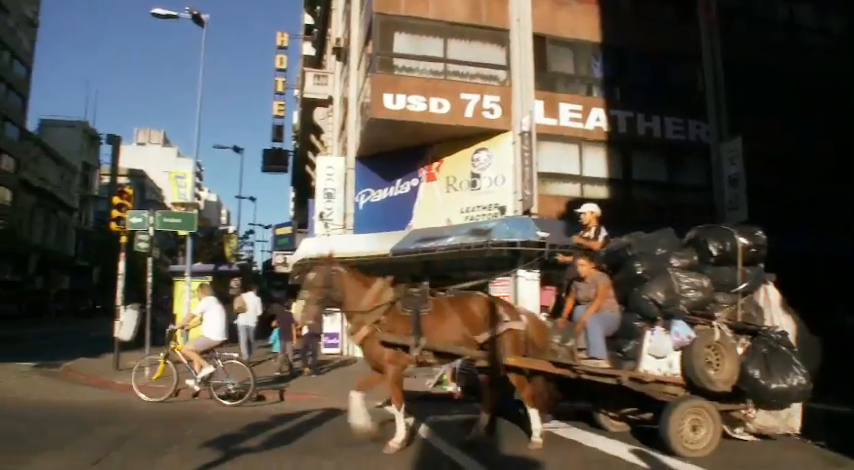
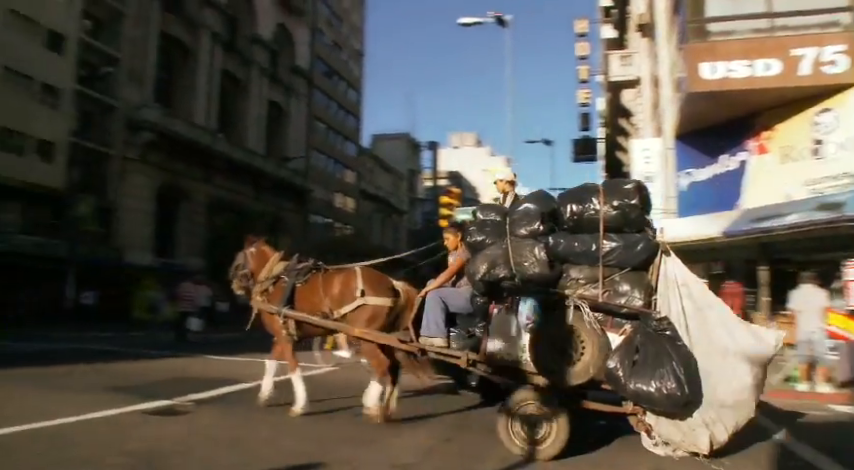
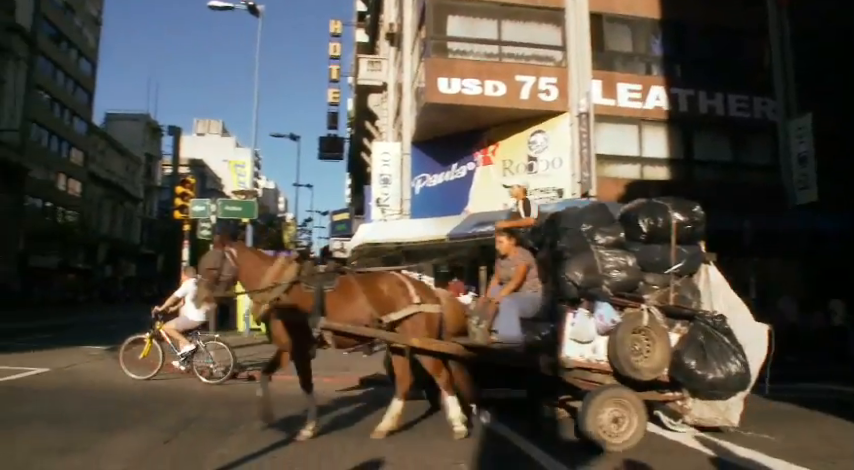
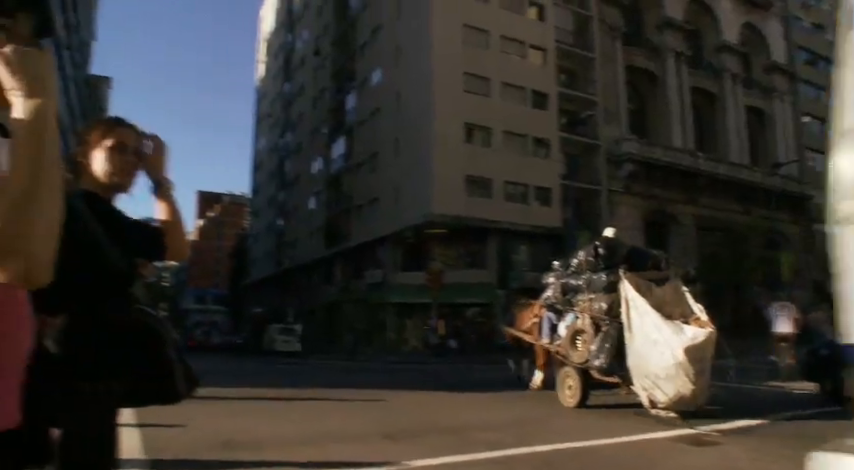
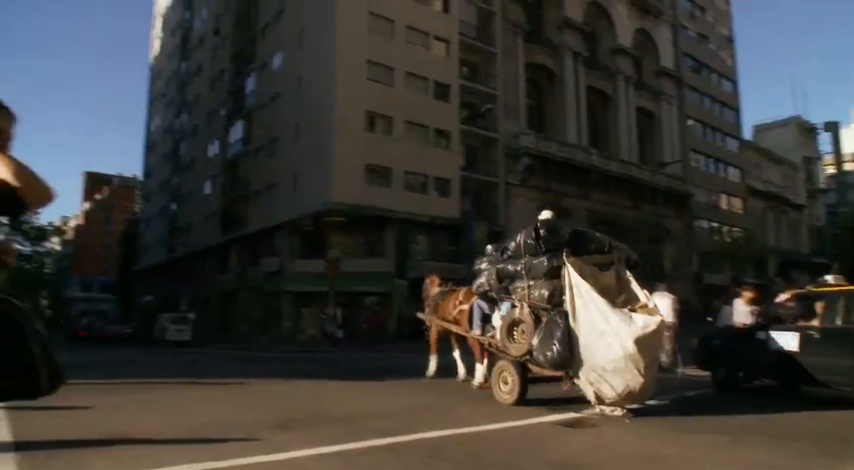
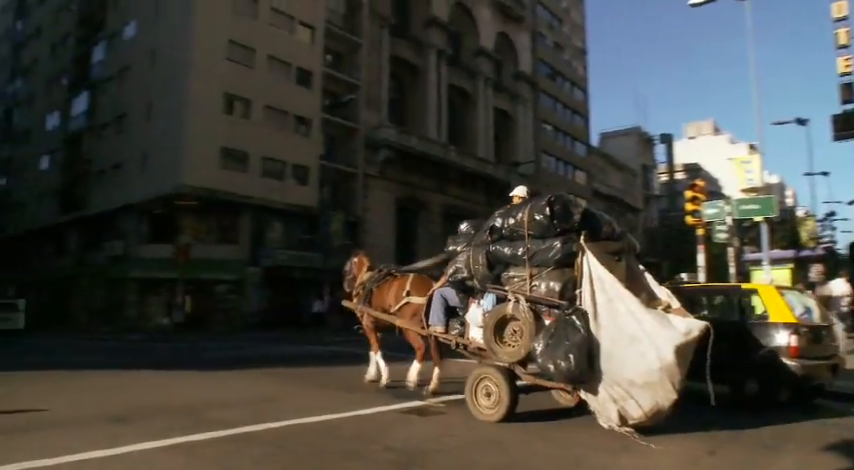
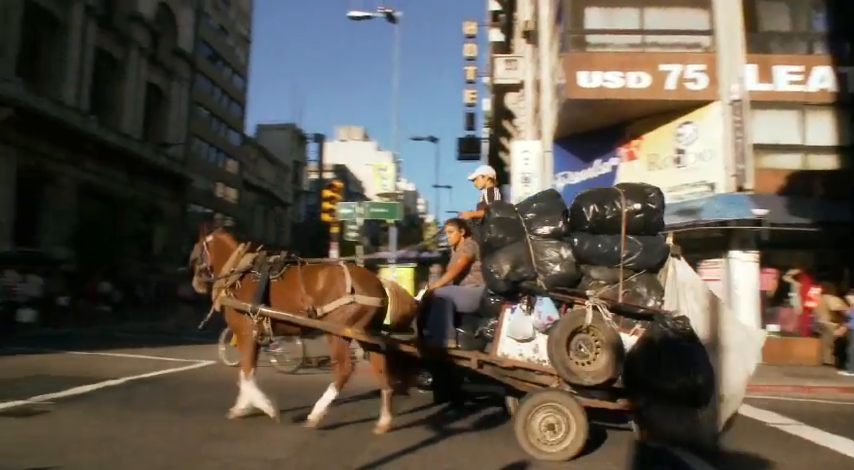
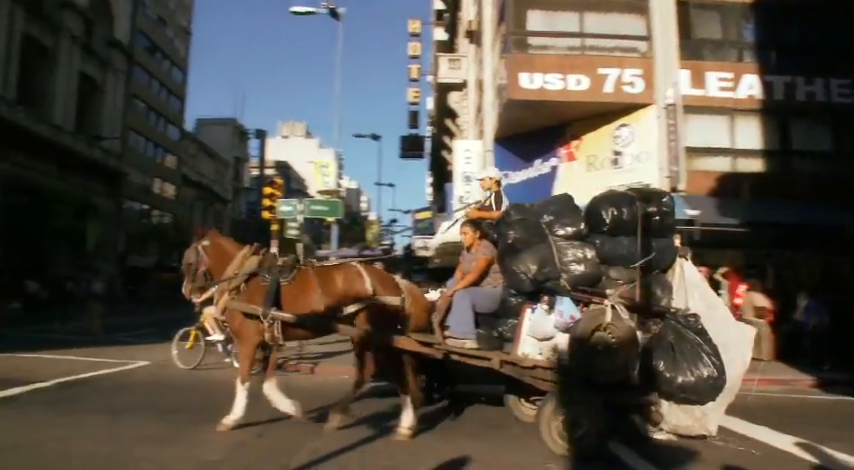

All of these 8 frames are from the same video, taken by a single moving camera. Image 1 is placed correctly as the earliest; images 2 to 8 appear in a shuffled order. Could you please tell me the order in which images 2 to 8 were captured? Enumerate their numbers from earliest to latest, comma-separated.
3, 8, 7, 2, 6, 5, 4
